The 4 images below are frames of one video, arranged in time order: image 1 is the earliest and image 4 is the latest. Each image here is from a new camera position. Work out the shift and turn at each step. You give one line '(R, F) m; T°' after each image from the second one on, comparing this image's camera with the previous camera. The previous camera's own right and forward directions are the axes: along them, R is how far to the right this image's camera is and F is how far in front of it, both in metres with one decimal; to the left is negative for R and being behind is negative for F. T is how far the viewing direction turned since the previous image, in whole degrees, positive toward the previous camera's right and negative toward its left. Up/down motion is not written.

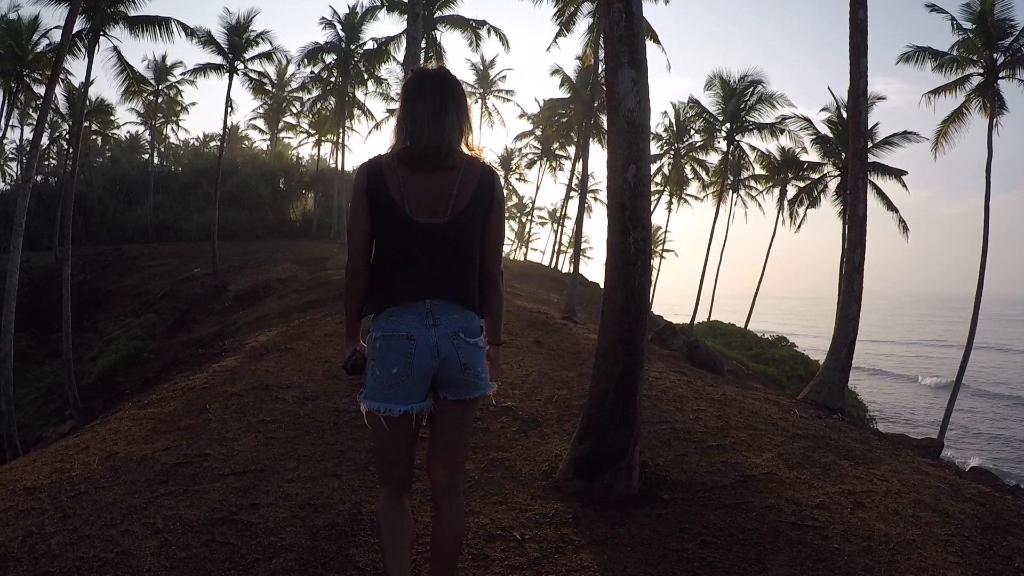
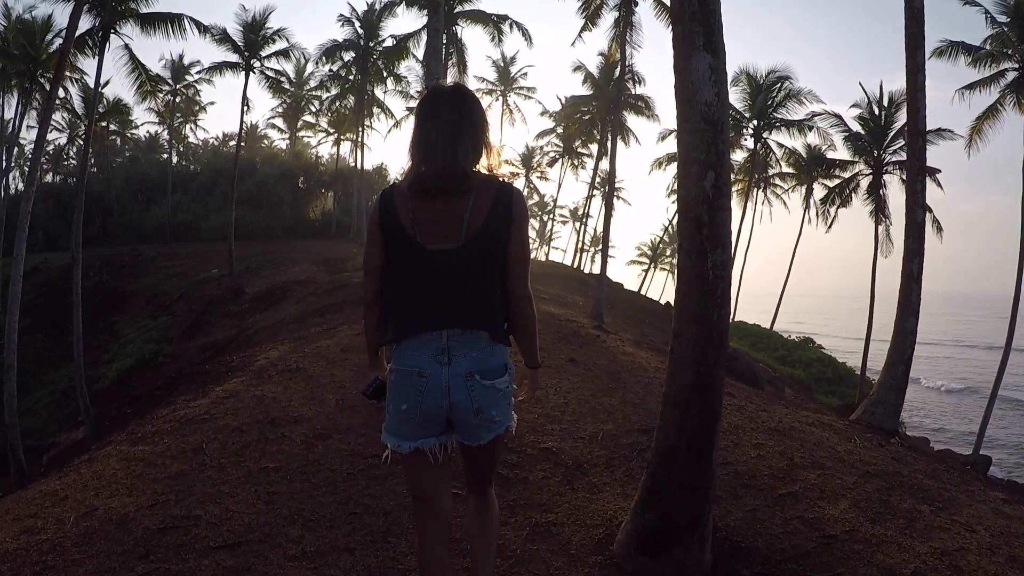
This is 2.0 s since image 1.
(-0.2, +1.0) m; -1°
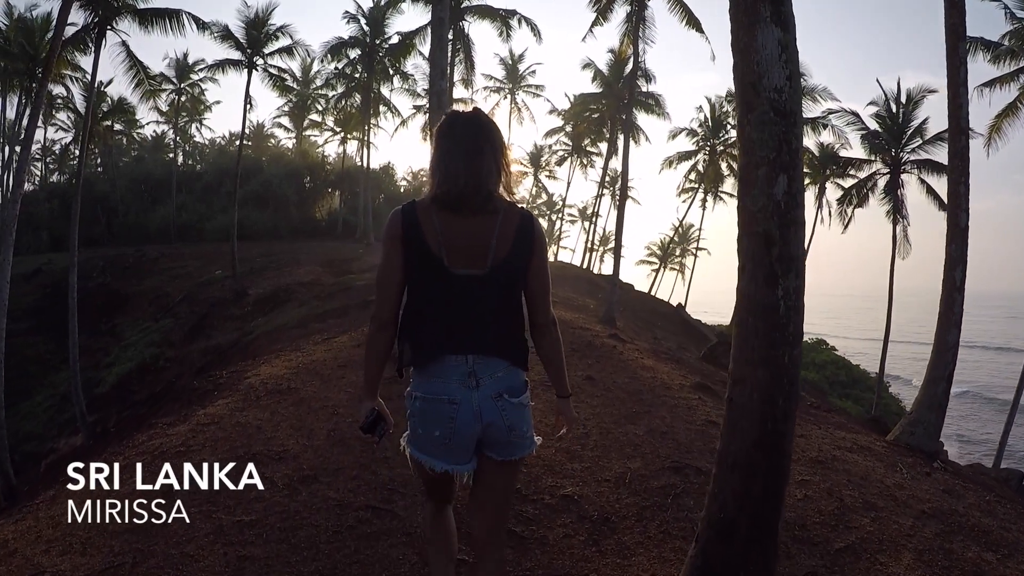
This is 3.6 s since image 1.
(-0.1, +0.9) m; -1°
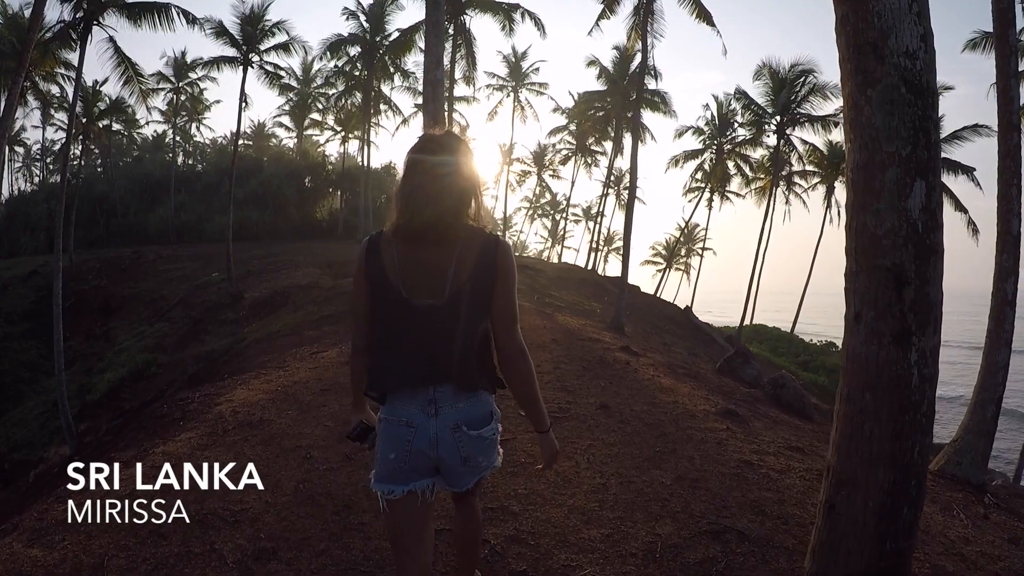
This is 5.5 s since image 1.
(0.0, +1.1) m; 0°
